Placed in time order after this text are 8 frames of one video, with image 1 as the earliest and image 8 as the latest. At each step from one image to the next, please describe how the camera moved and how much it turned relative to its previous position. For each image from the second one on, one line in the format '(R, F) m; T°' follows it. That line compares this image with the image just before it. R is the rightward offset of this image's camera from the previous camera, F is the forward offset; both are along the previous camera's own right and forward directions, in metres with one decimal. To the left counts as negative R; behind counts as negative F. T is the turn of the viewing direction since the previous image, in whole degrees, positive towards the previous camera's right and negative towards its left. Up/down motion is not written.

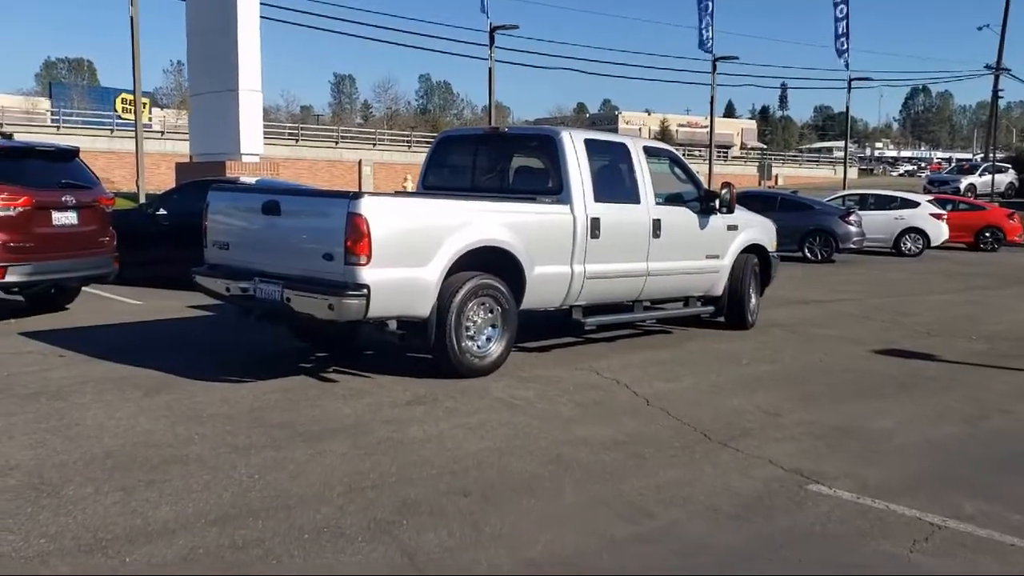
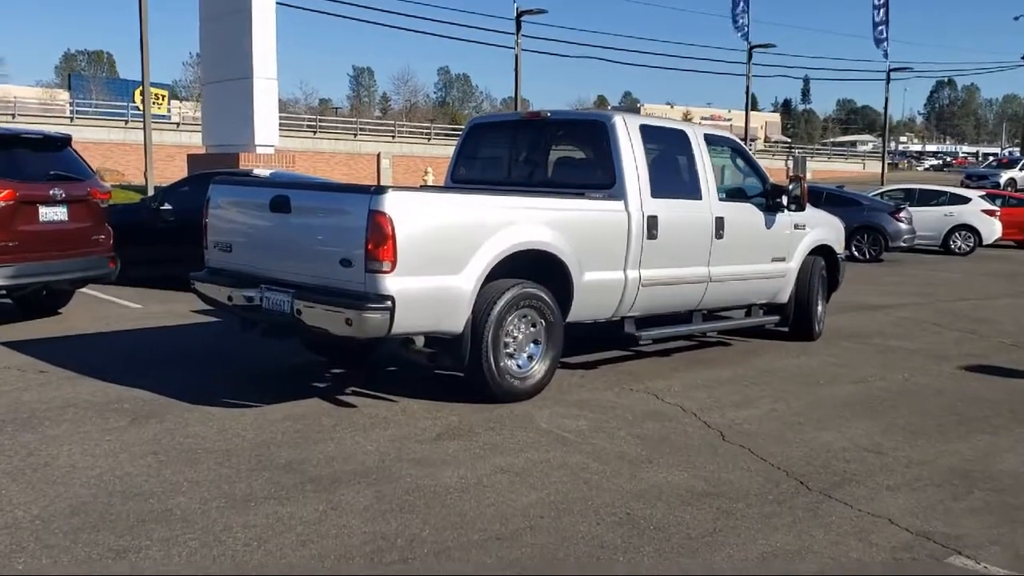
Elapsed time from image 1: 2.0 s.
(-0.2, +1.2) m; -1°
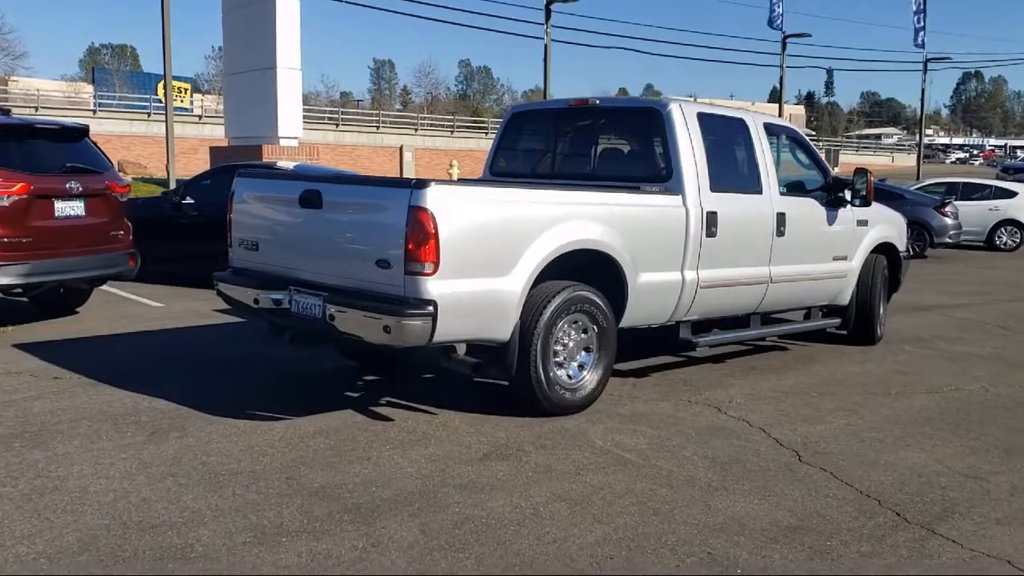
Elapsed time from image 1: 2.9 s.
(-0.2, +0.6) m; -1°
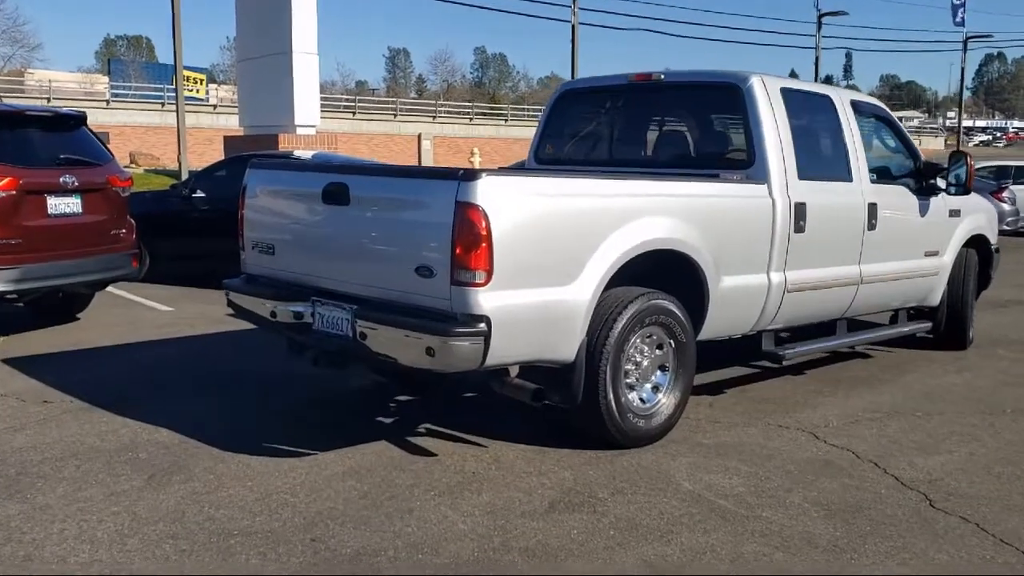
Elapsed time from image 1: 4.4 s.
(-0.3, +1.0) m; -1°
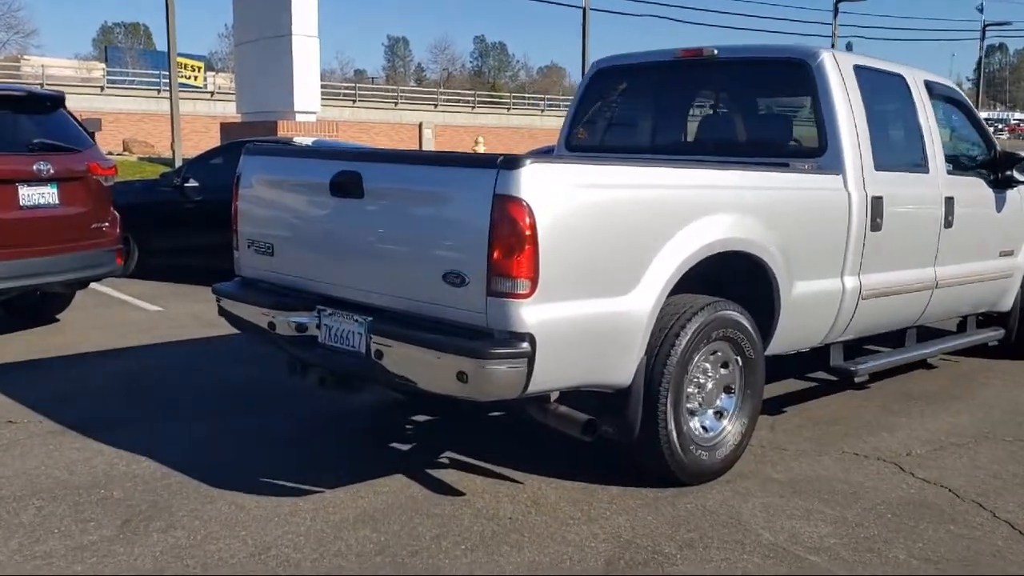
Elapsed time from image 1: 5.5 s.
(-0.2, +0.8) m; 0°
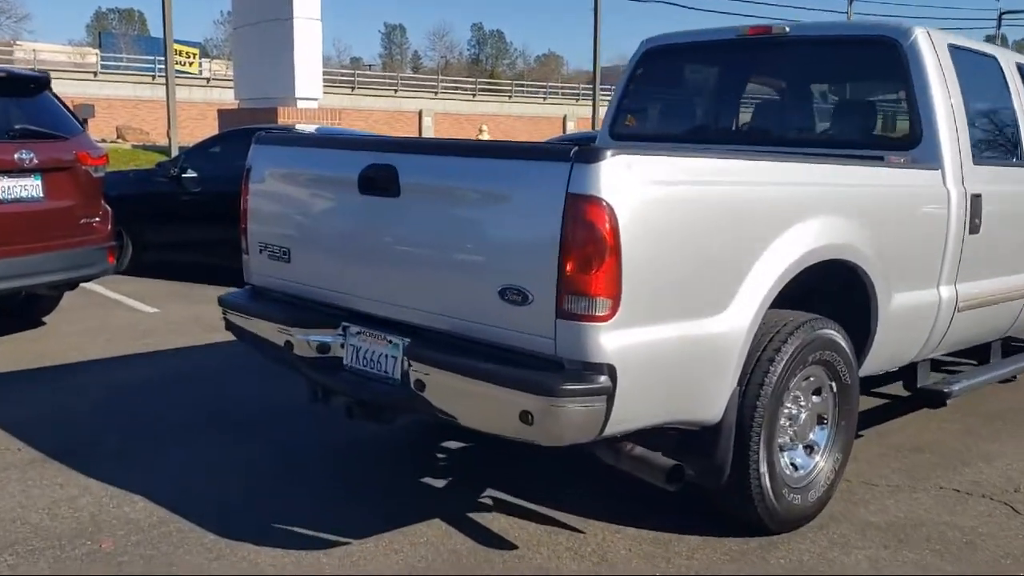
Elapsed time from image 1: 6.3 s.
(-0.3, +0.7) m; 0°
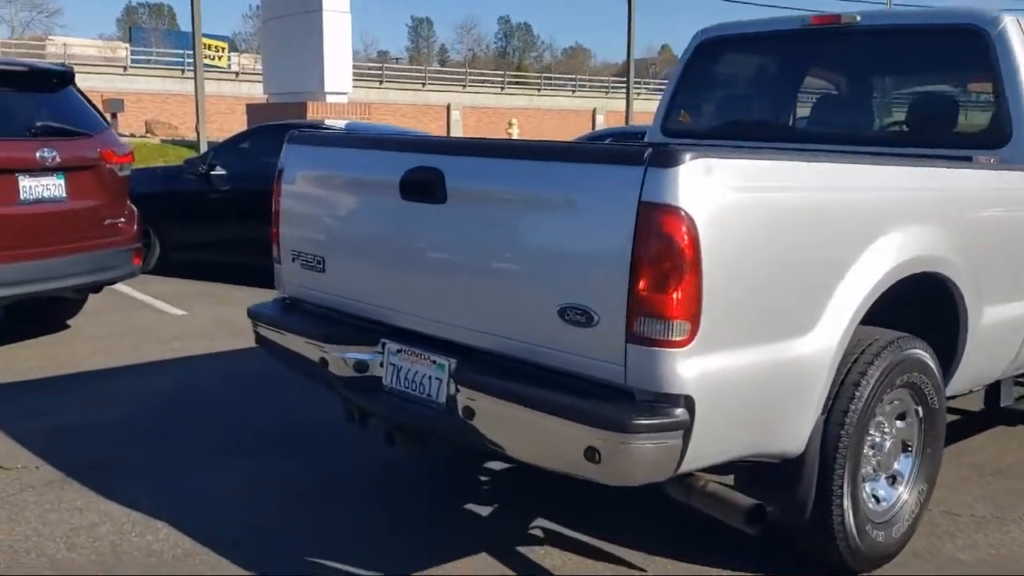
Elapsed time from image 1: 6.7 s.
(-0.1, +0.4) m; -2°
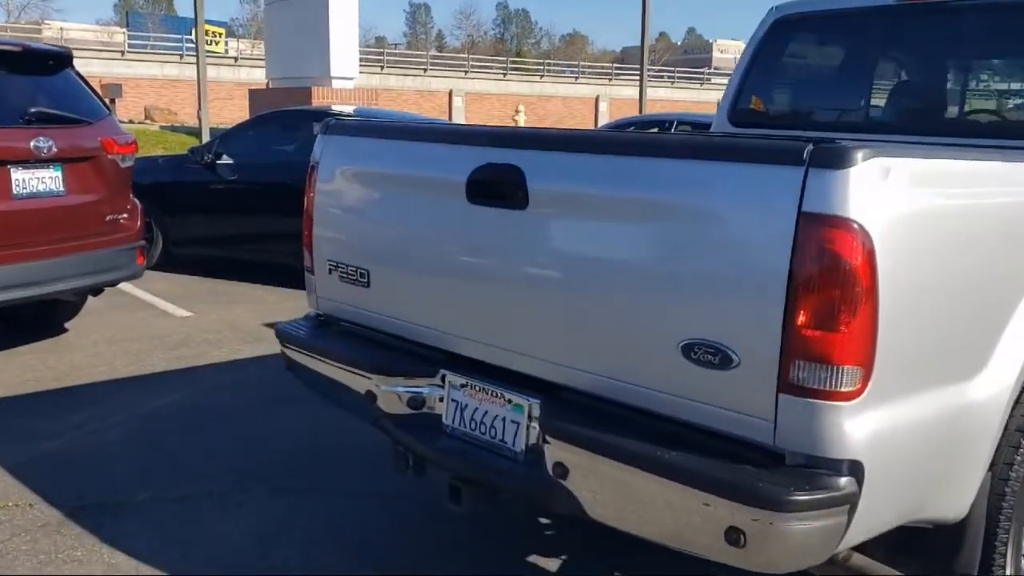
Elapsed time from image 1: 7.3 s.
(-0.3, +0.6) m; 0°
